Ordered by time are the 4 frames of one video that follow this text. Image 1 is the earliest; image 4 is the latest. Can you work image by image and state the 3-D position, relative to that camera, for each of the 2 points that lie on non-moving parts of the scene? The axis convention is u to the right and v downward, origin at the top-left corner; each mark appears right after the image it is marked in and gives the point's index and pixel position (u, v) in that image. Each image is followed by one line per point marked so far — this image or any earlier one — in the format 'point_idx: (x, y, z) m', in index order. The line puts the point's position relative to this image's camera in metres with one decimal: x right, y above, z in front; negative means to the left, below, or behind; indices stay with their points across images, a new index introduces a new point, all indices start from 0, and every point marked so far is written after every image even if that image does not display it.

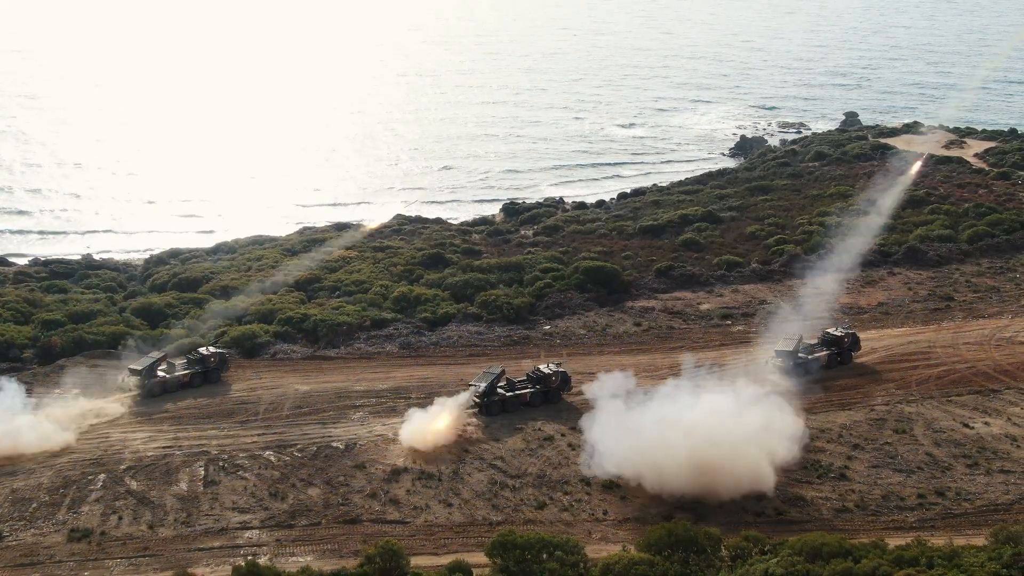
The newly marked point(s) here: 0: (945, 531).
0: (+6.5, -3.6, +13.1) m
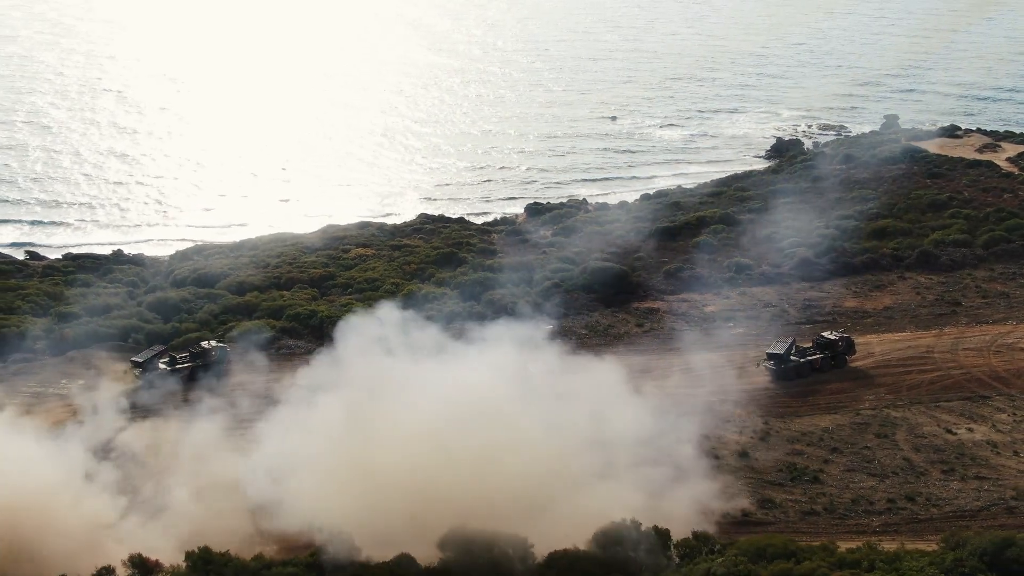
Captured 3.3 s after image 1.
0: (+5.9, -3.7, +13.0) m
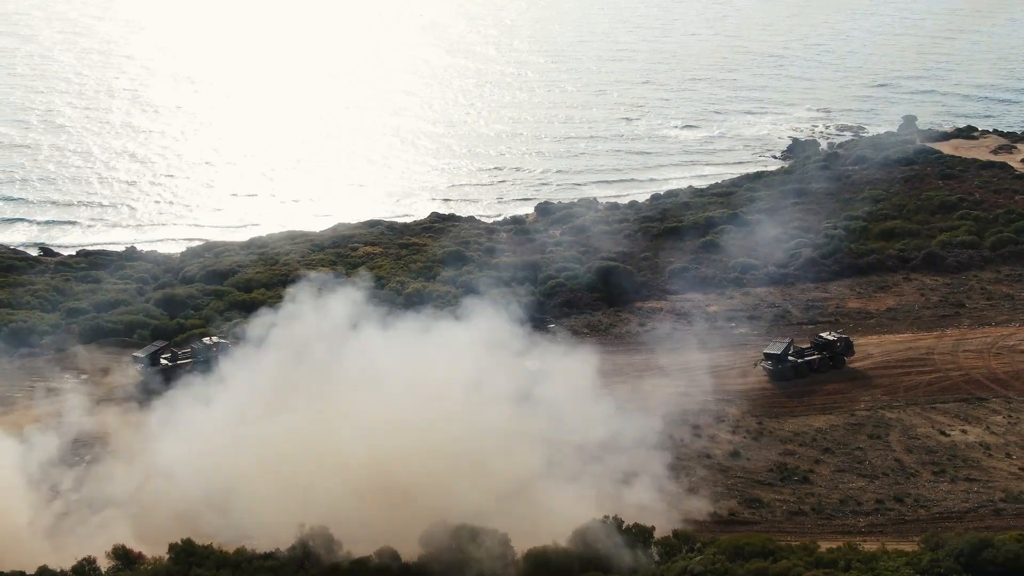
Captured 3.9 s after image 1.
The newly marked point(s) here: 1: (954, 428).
0: (+5.7, -3.7, +12.9) m
1: (+8.3, -2.6, +16.3) m
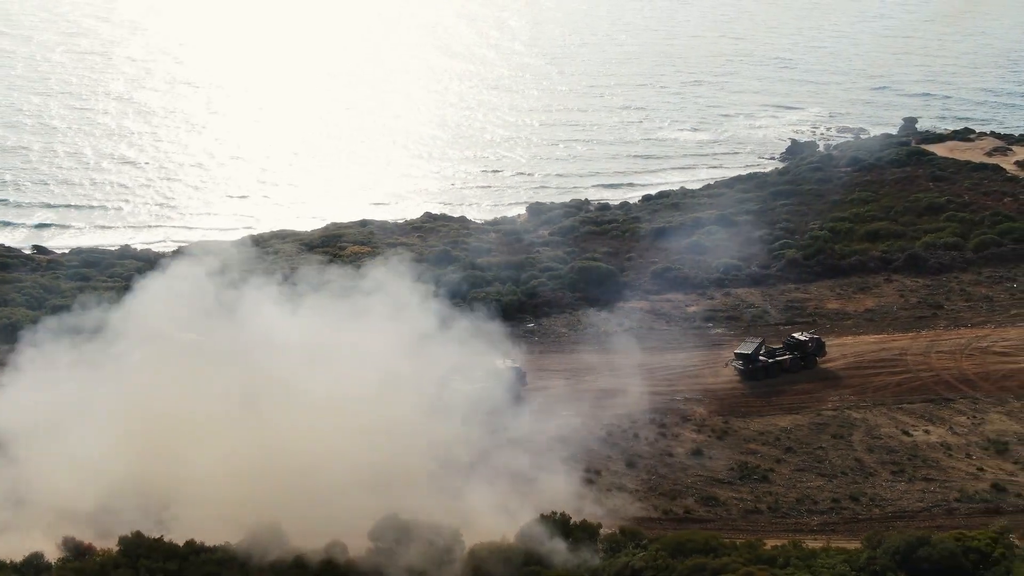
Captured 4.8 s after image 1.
0: (+5.1, -3.7, +13.0) m
1: (+7.6, -2.6, +16.4) m
